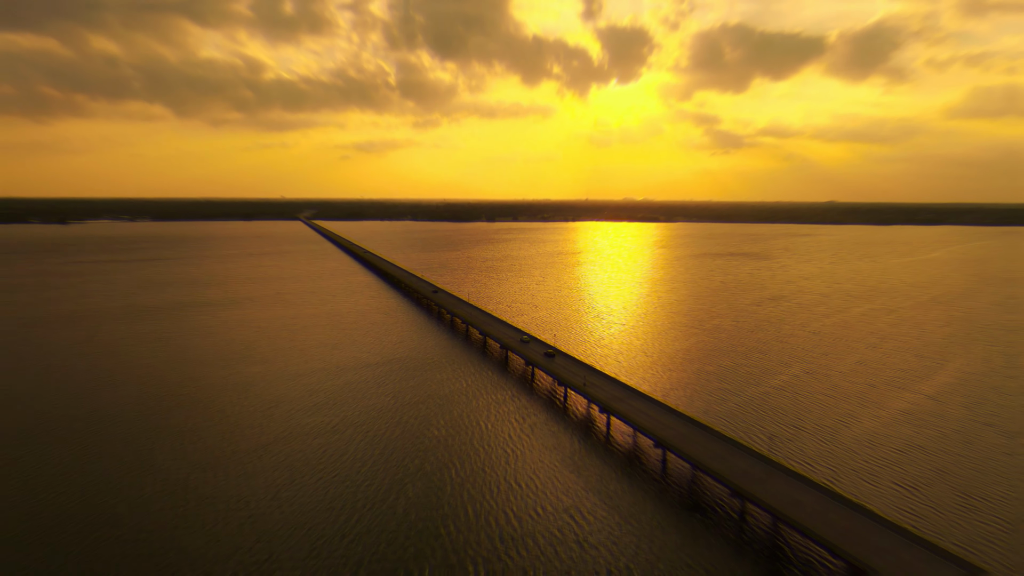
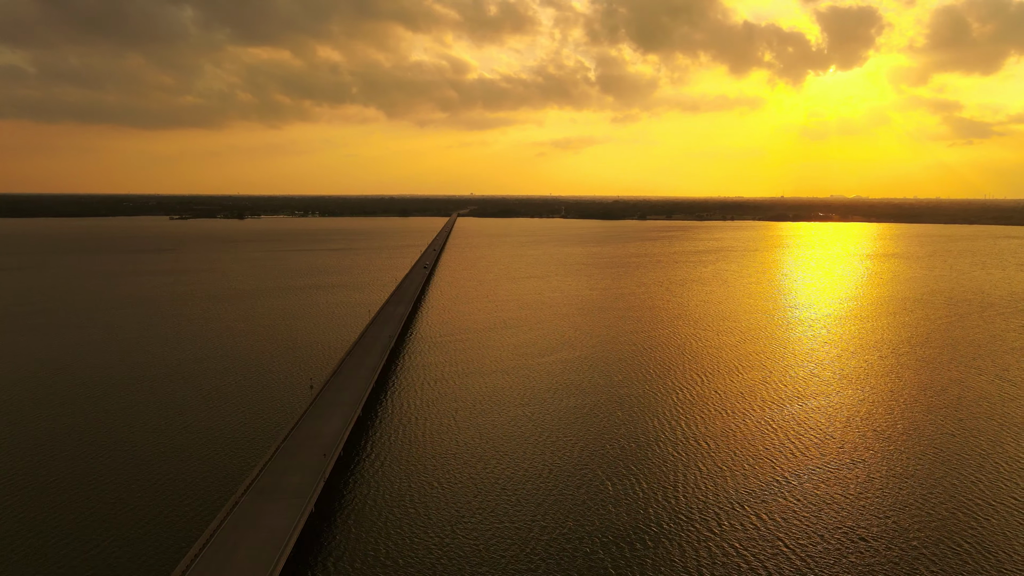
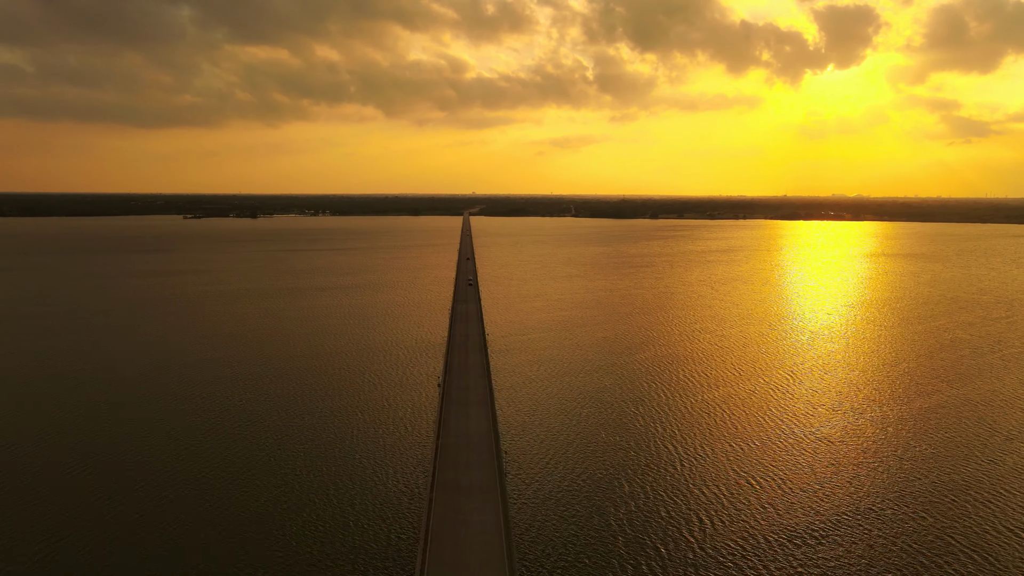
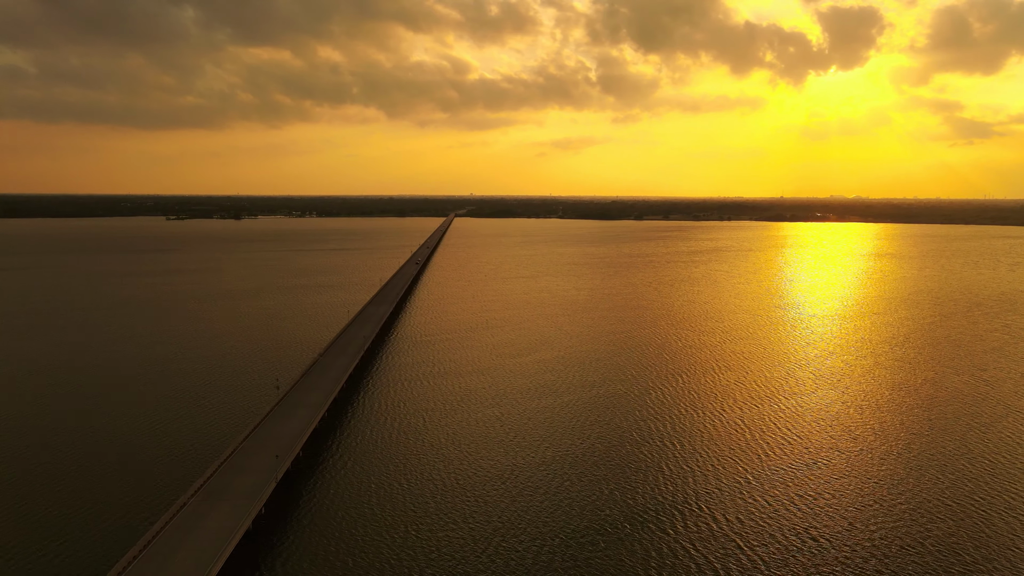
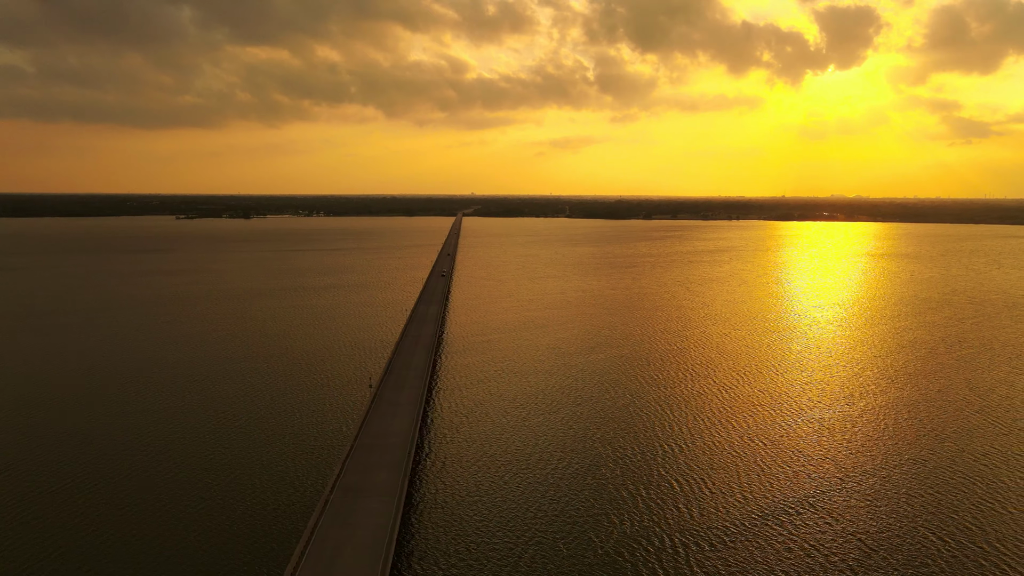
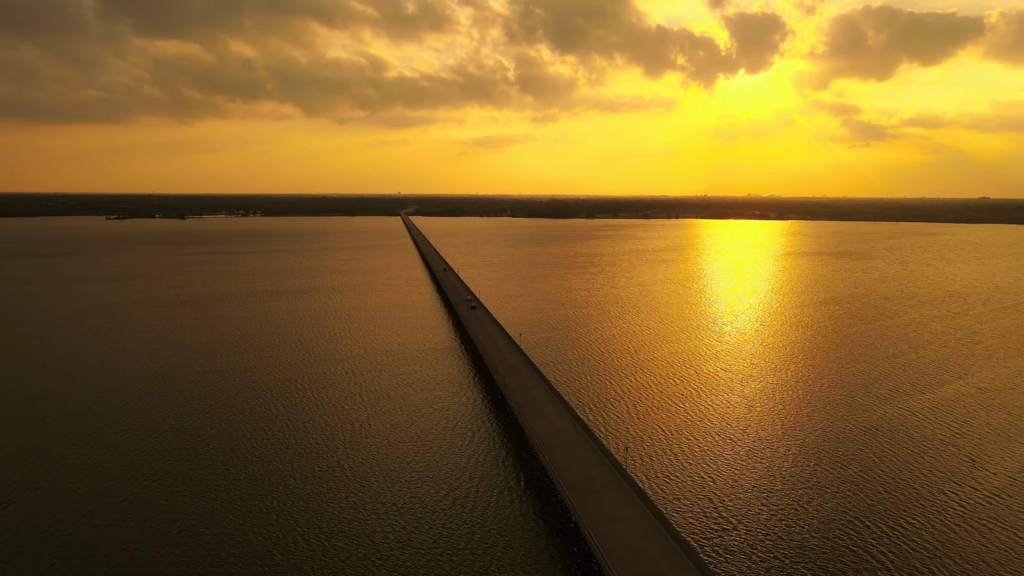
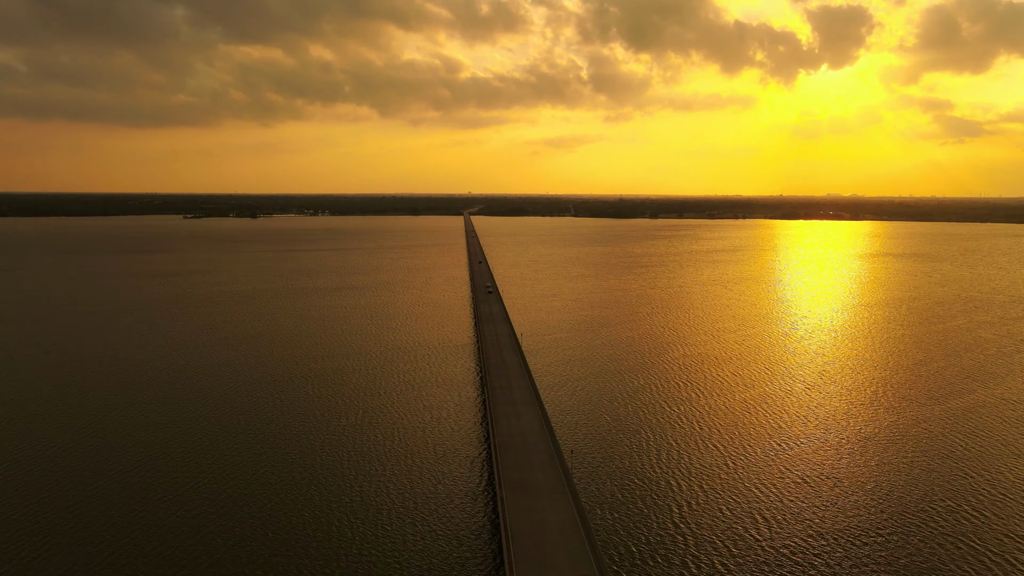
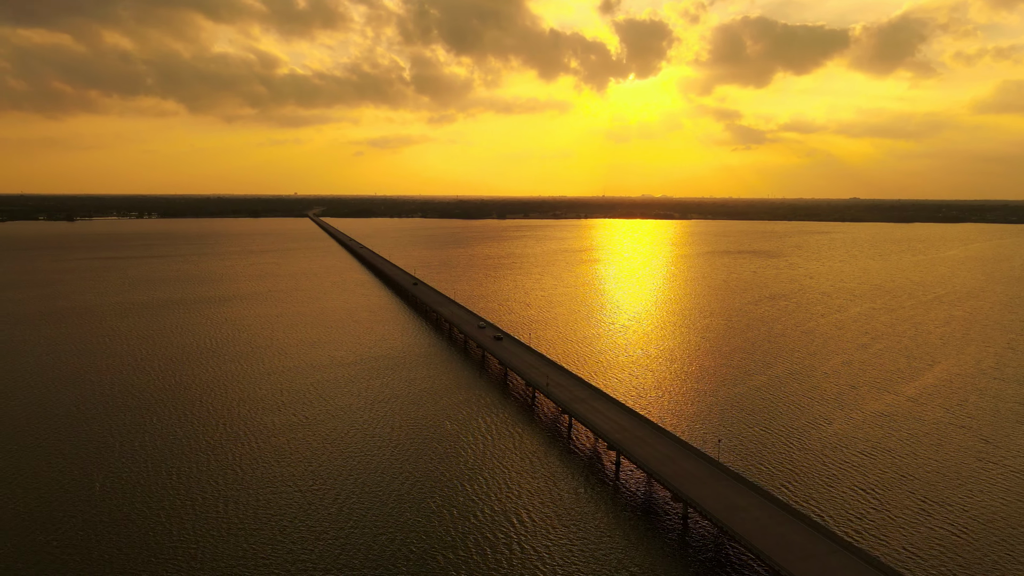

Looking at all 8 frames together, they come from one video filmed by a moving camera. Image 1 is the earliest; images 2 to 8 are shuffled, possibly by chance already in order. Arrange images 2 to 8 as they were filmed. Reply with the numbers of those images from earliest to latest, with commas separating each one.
8, 6, 7, 3, 5, 2, 4
